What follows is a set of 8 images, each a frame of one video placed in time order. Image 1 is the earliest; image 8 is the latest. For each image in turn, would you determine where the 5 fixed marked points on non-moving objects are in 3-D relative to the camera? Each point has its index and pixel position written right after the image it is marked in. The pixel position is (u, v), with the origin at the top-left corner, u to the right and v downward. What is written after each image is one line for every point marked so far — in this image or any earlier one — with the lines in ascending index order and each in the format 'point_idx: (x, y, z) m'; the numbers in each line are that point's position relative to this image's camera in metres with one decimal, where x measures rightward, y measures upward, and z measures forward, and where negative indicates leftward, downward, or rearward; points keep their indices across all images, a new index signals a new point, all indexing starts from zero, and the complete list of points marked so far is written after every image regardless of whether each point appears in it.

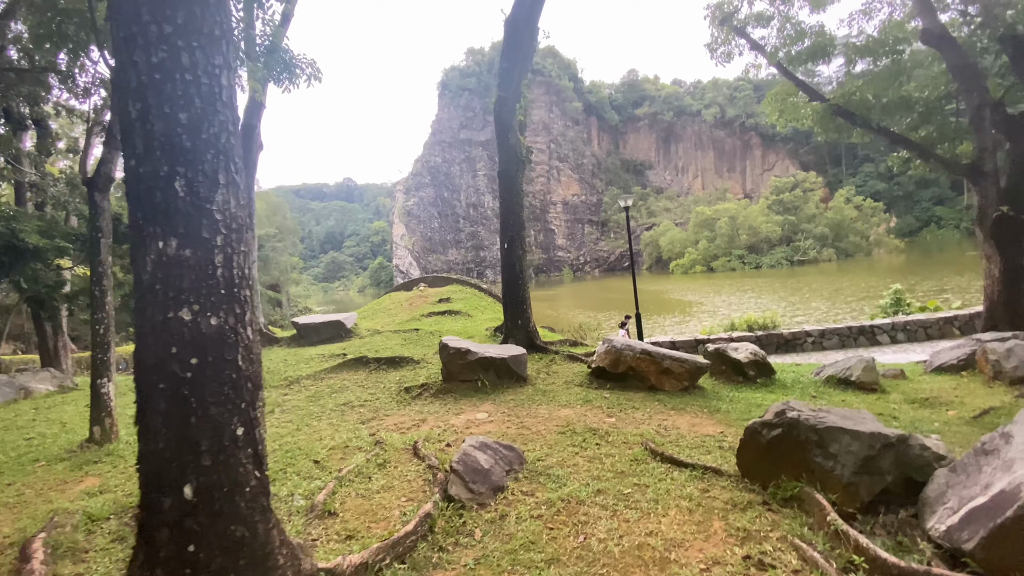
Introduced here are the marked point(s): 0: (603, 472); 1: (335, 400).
0: (+0.6, -1.3, +3.3) m
1: (-2.1, -1.3, +5.6) m
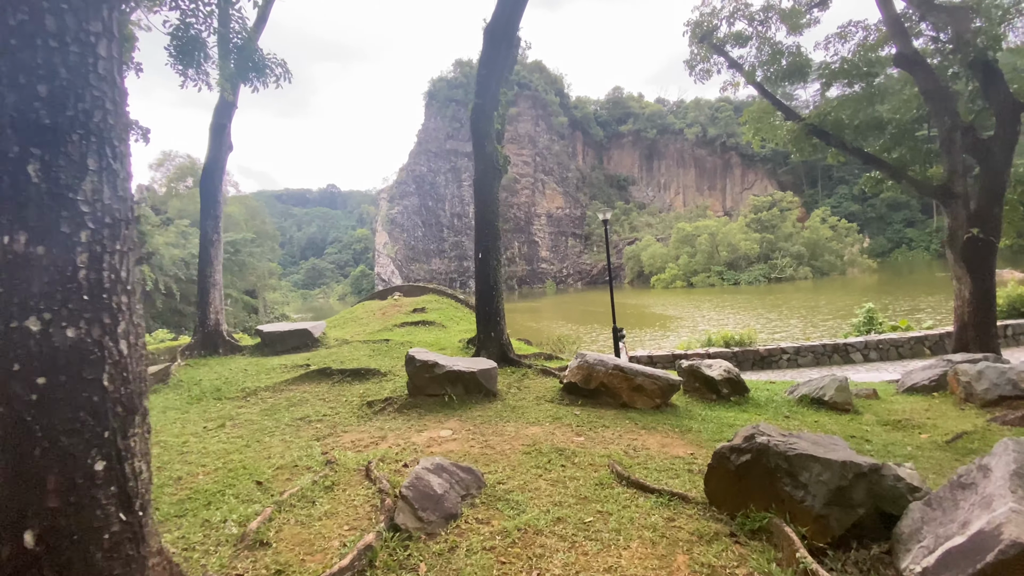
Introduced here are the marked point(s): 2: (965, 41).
0: (+0.3, -1.4, +3.1) m
1: (-2.5, -1.4, +5.3) m
2: (+6.5, +3.5, +6.9) m
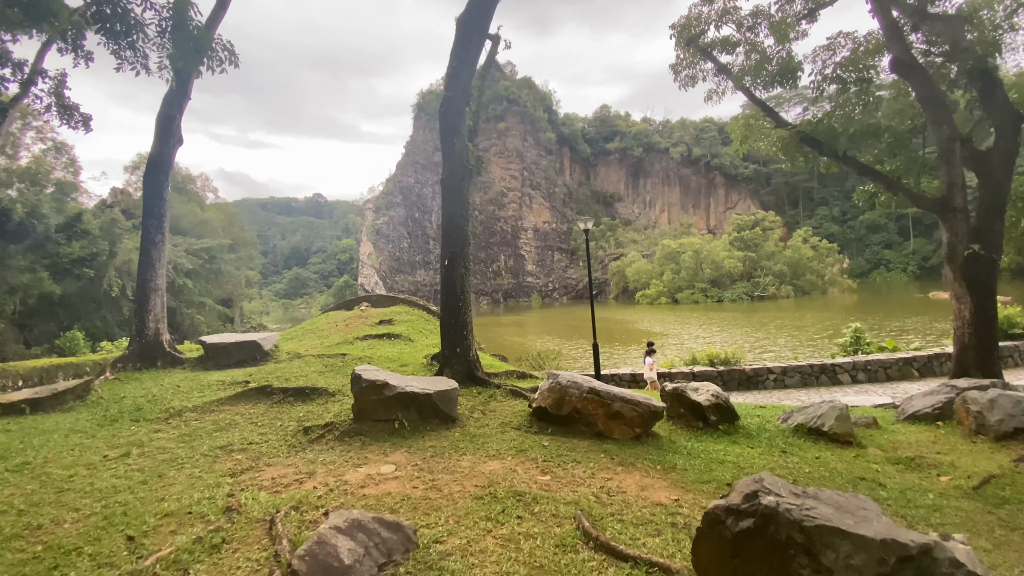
0: (0.0, -1.4, +2.4) m
1: (-2.9, -1.5, +4.6) m
2: (+6.1, +3.3, +6.5) m
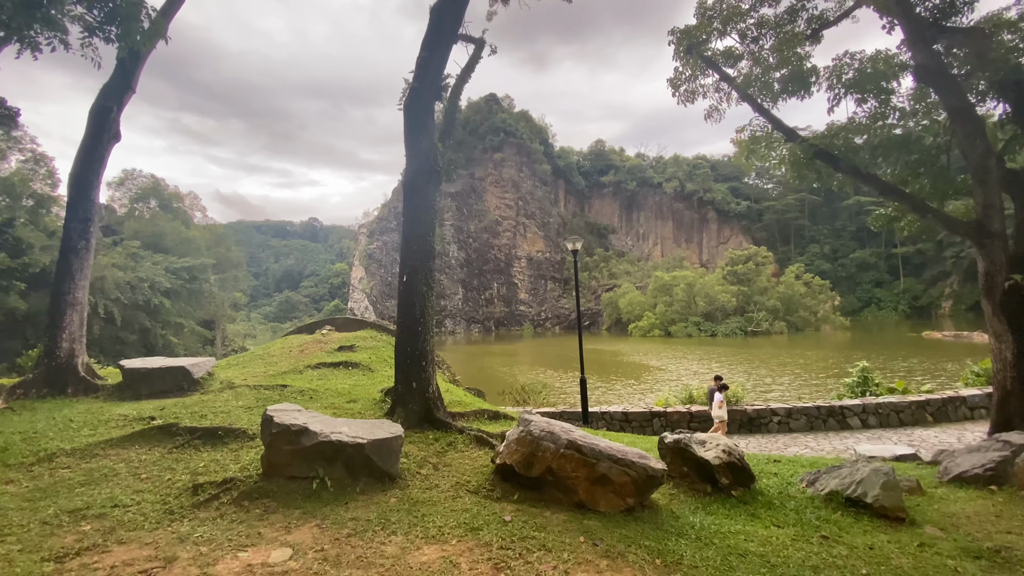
0: (-0.3, -1.4, +1.4) m
1: (-3.2, -1.6, +3.5) m
2: (+5.9, +2.8, +5.8) m
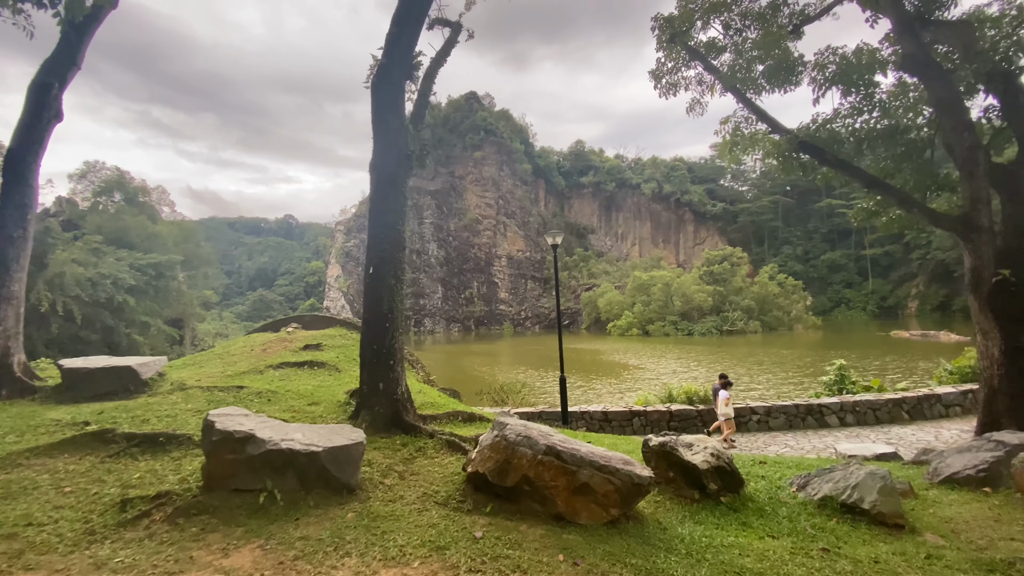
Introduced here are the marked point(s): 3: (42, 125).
0: (-0.4, -1.4, +1.0) m
1: (-3.4, -1.5, +3.0) m
2: (+5.6, +2.9, +5.7) m
3: (-6.4, +2.2, +6.5) m
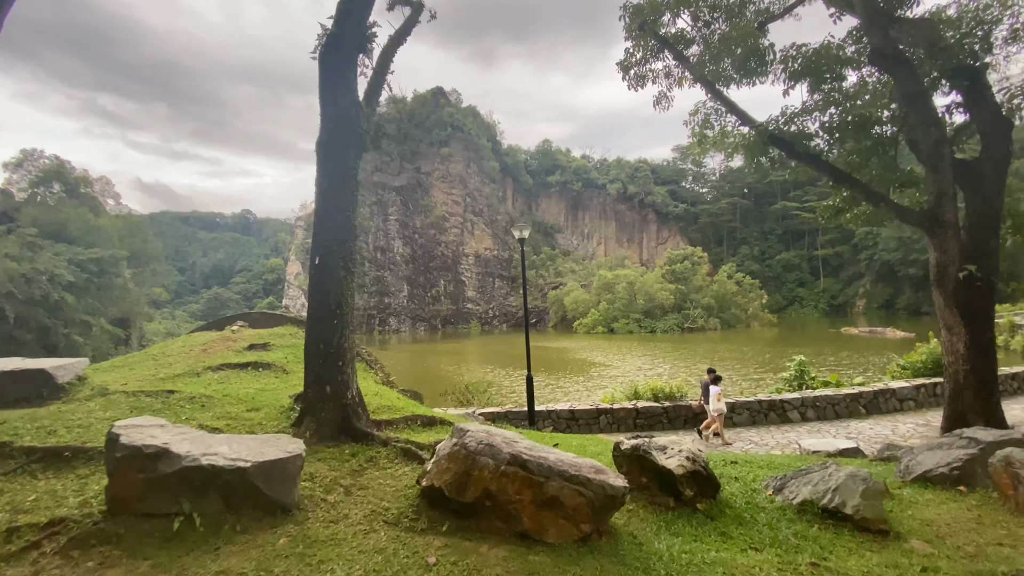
0: (-0.5, -1.3, +0.6) m
1: (-3.6, -1.4, +2.4) m
2: (+5.2, +2.9, +5.7) m
3: (-6.9, +2.3, +5.6) m
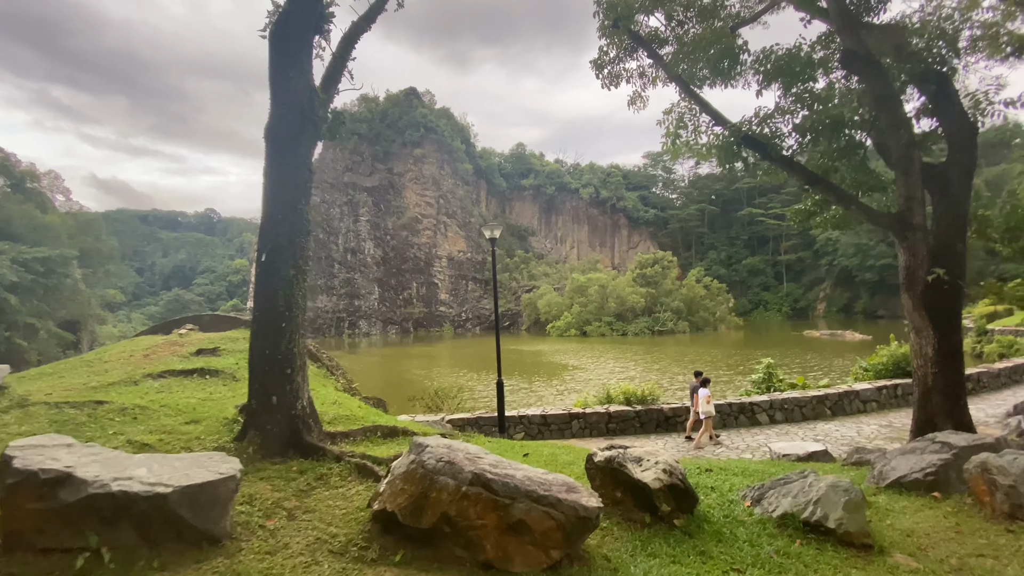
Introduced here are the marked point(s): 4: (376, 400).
0: (-0.6, -1.3, +0.3) m
1: (-3.8, -1.4, +1.9) m
2: (+4.8, +2.9, +5.7) m
3: (-7.2, +2.3, +5.0) m
4: (-2.1, -1.7, +7.2) m
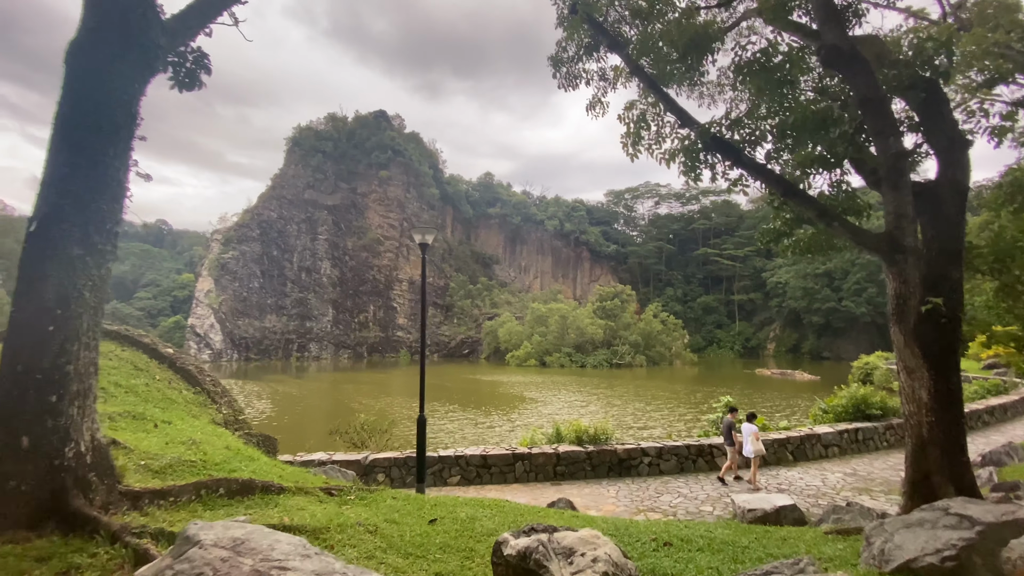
0: (-1.0, -1.1, -1.0) m
1: (-4.3, -1.1, +0.3) m
2: (+4.2, +2.5, +5.1) m
3: (-7.8, +2.6, +3.4) m
4: (-3.0, -1.8, +5.8) m
